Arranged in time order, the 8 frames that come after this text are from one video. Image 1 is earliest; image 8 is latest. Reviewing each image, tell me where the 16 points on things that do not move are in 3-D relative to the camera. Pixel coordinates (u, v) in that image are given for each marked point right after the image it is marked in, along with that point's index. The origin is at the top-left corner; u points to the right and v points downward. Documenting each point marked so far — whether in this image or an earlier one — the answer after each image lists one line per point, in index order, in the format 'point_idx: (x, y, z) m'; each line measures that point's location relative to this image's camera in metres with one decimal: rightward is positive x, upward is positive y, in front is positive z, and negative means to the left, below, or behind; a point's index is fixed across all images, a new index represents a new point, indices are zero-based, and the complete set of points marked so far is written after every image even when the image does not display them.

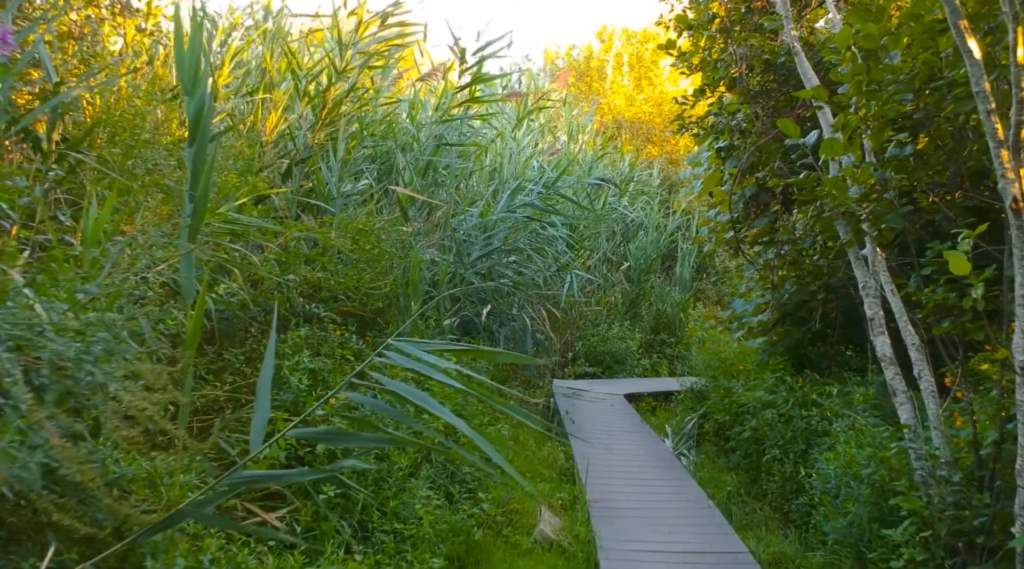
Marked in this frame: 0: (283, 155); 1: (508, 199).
0: (-1.3, +0.8, +4.8) m
1: (0.0, +0.6, +6.2) m
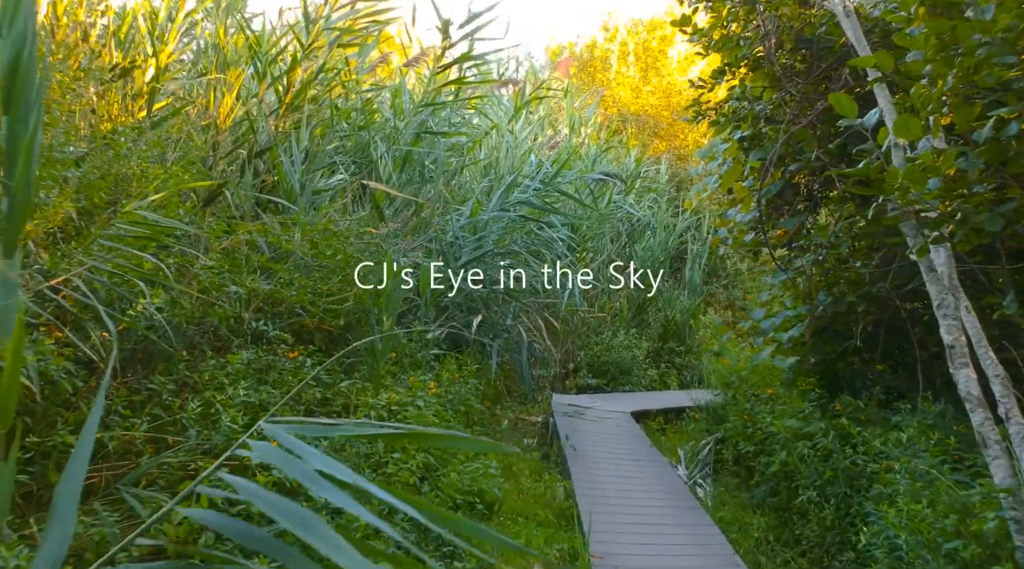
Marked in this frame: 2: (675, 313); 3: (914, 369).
0: (-1.4, +0.7, +4.2) m
1: (-0.1, +0.6, +5.6) m
2: (+1.7, -0.3, +8.5) m
3: (+2.0, -0.4, +4.1) m
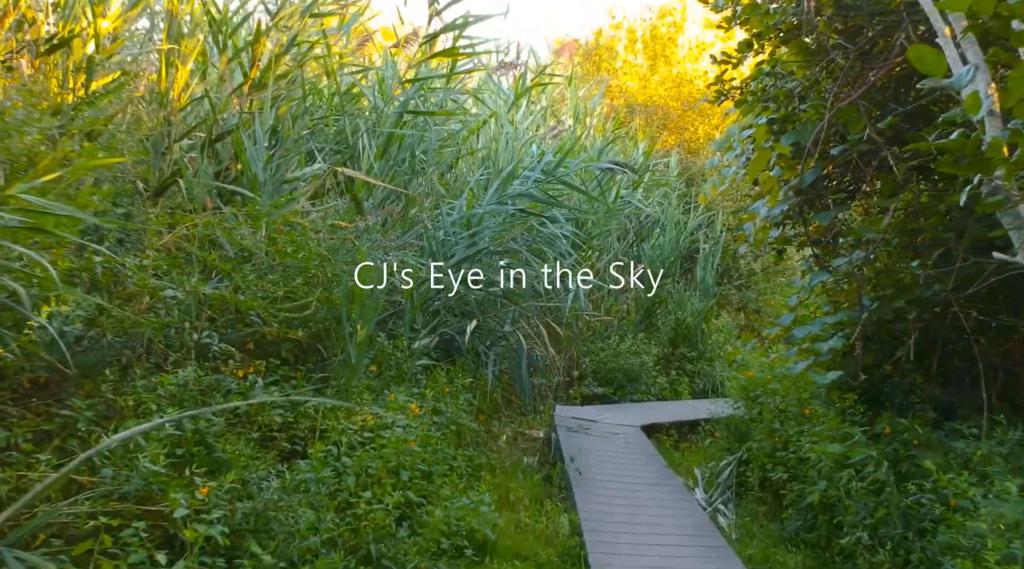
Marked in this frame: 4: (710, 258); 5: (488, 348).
0: (-1.4, +0.7, +3.7) m
1: (-0.1, +0.6, +5.0) m
2: (+1.7, -0.3, +7.9) m
3: (+2.0, -0.4, +3.6) m
4: (+2.0, +0.3, +8.5) m
5: (-0.1, -0.4, +4.9) m
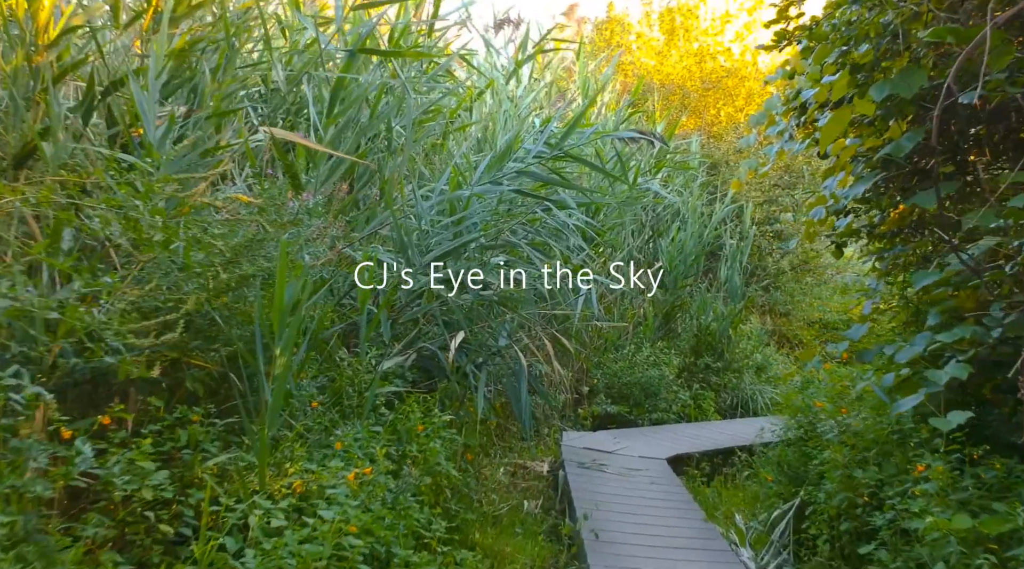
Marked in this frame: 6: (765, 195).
0: (-1.4, +0.7, +2.7) m
1: (-0.1, +0.6, +4.0) m
2: (+1.6, -0.3, +6.9) m
3: (+2.0, -0.4, +2.6) m
4: (+2.0, +0.3, +7.5) m
5: (-0.2, -0.4, +3.9) m
6: (+2.7, +1.0, +8.8) m
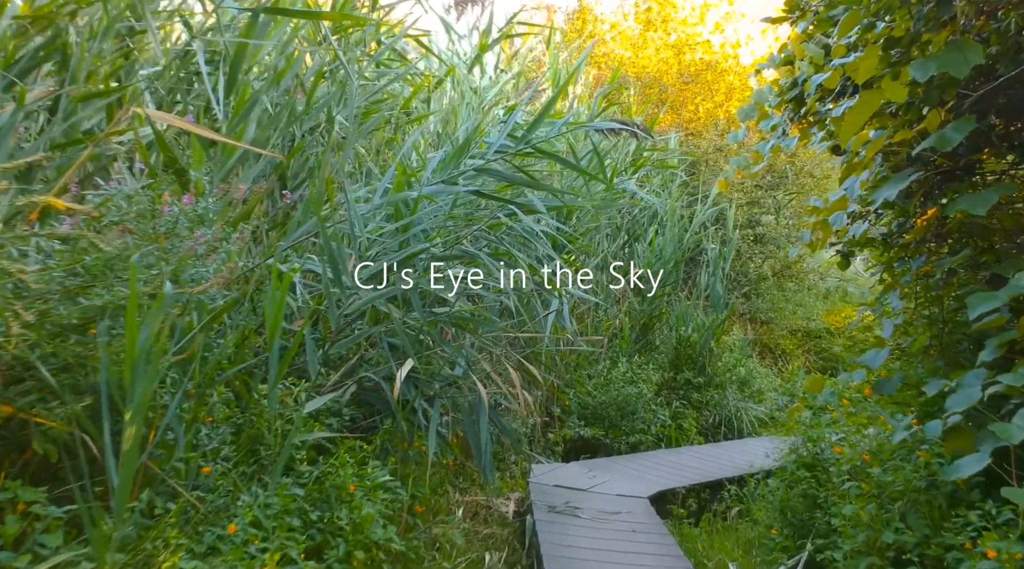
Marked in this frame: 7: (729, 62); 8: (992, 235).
0: (-1.5, +0.6, +2.0) m
1: (-0.3, +0.5, +3.4) m
2: (+1.4, -0.4, +6.4) m
3: (+1.8, -0.5, +2.0) m
4: (+1.7, +0.2, +6.9) m
5: (-0.3, -0.5, +3.3) m
6: (+2.4, +0.9, +8.3) m
7: (+2.2, +2.3, +8.4) m
8: (+1.6, +0.2, +2.8) m
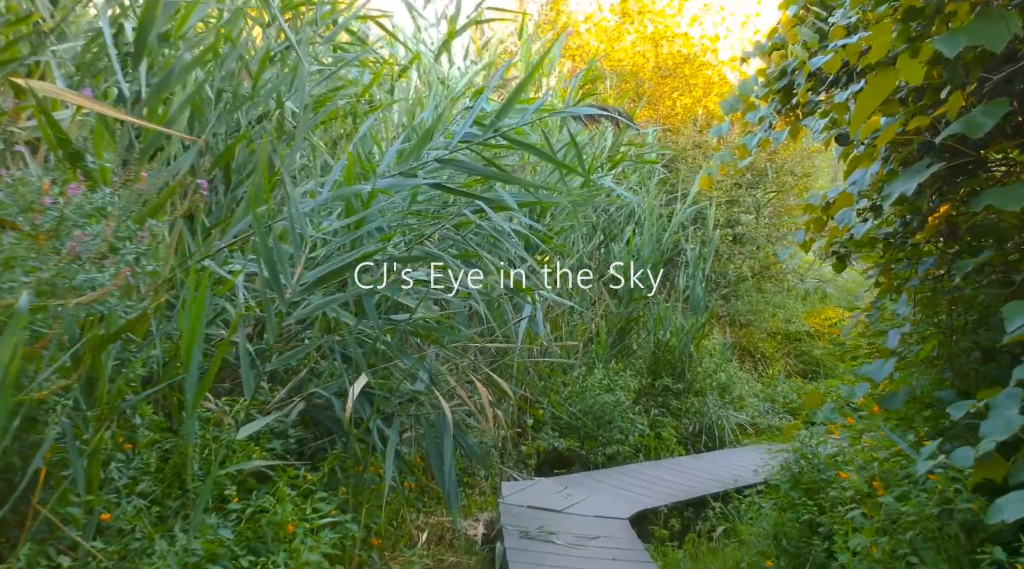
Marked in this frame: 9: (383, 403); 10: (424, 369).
0: (-1.6, +0.6, +1.7) m
1: (-0.4, +0.5, +3.1) m
2: (+1.2, -0.4, +6.1) m
3: (+1.8, -0.5, +1.8) m
4: (+1.5, +0.2, +6.7) m
5: (-0.4, -0.5, +3.0) m
6: (+2.1, +0.9, +8.0) m
7: (+1.9, +2.2, +8.1) m
8: (+1.5, +0.1, +2.5) m
9: (-0.5, -0.4, +2.9) m
10: (-0.3, -0.3, +3.0) m
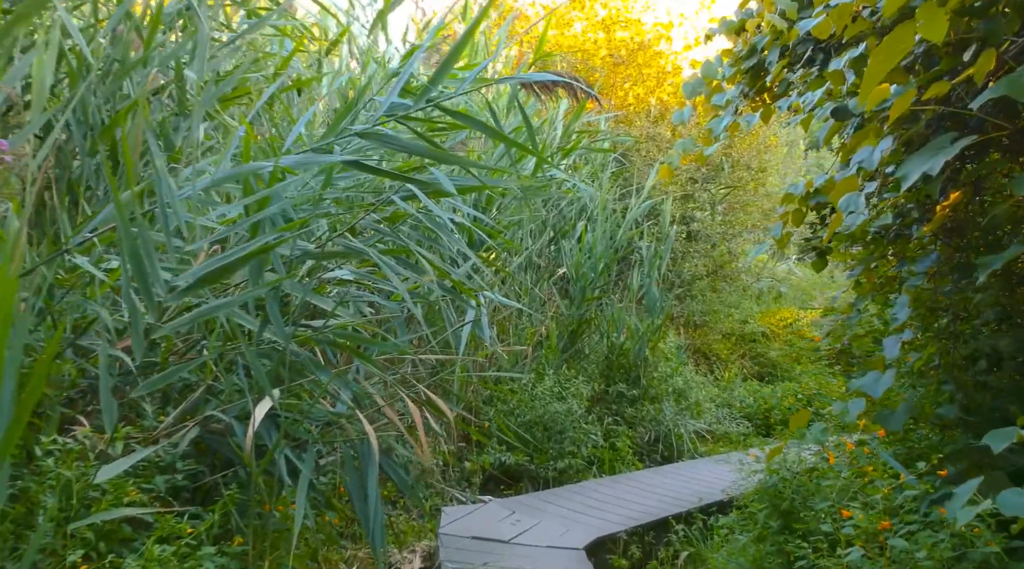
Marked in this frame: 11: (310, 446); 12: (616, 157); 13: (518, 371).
0: (-1.7, +0.6, +1.1) m
1: (-0.6, +0.5, +2.6) m
2: (+0.8, -0.4, +5.7) m
3: (+1.6, -0.5, +1.4) m
4: (+1.1, +0.2, +6.3) m
5: (-0.6, -0.5, +2.5) m
6: (+1.6, +0.9, +7.7) m
7: (+1.4, +2.2, +7.8) m
8: (+1.3, +0.1, +2.1) m
9: (-0.6, -0.4, +2.5) m
10: (-0.5, -0.3, +2.5) m
11: (-0.6, -0.5, +2.5) m
12: (+0.8, +1.0, +6.5) m
13: (0.0, -0.5, +5.1) m
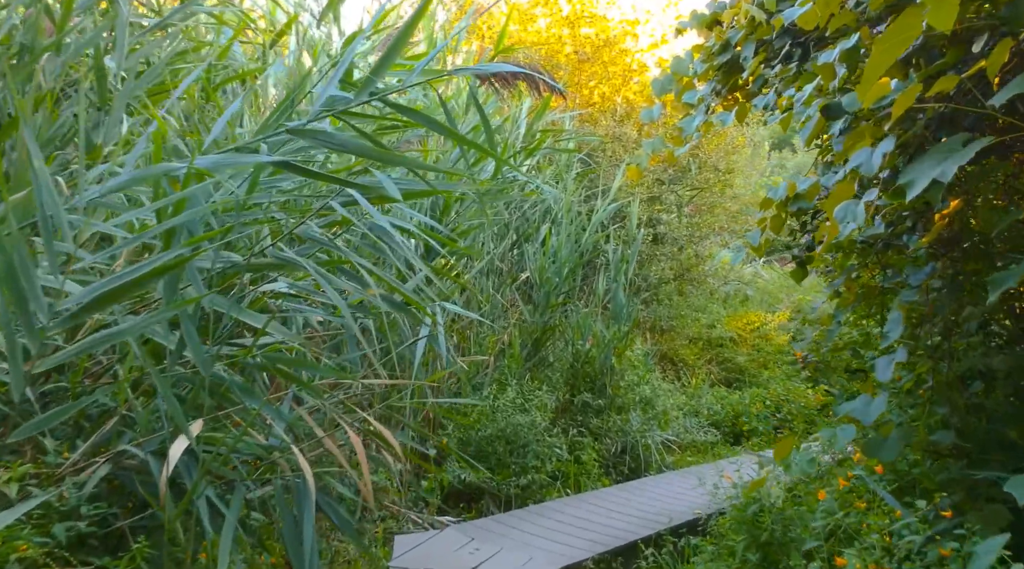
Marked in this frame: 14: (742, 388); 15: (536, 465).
0: (-1.8, +0.5, +0.8) m
1: (-0.7, +0.4, +2.3) m
2: (+0.5, -0.4, +5.5) m
3: (+1.6, -0.6, +1.2) m
4: (+0.8, +0.1, +6.1) m
5: (-0.7, -0.5, +2.2) m
6: (+1.2, +0.8, +7.5) m
7: (+1.0, +2.2, +7.6) m
8: (+1.2, +0.1, +1.9) m
9: (-0.8, -0.5, +2.2) m
10: (-0.6, -0.3, +2.2) m
11: (-0.7, -0.5, +2.2) m
12: (+0.5, +0.9, +6.3) m
13: (-0.2, -0.6, +4.8) m
14: (+1.9, -0.9, +7.0) m
15: (+0.1, -1.0, +4.6) m
